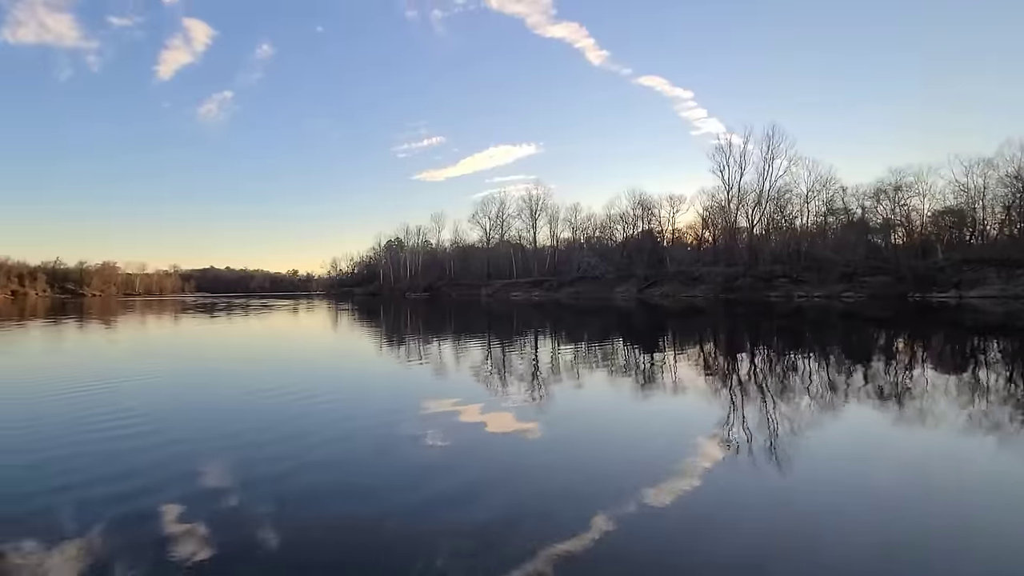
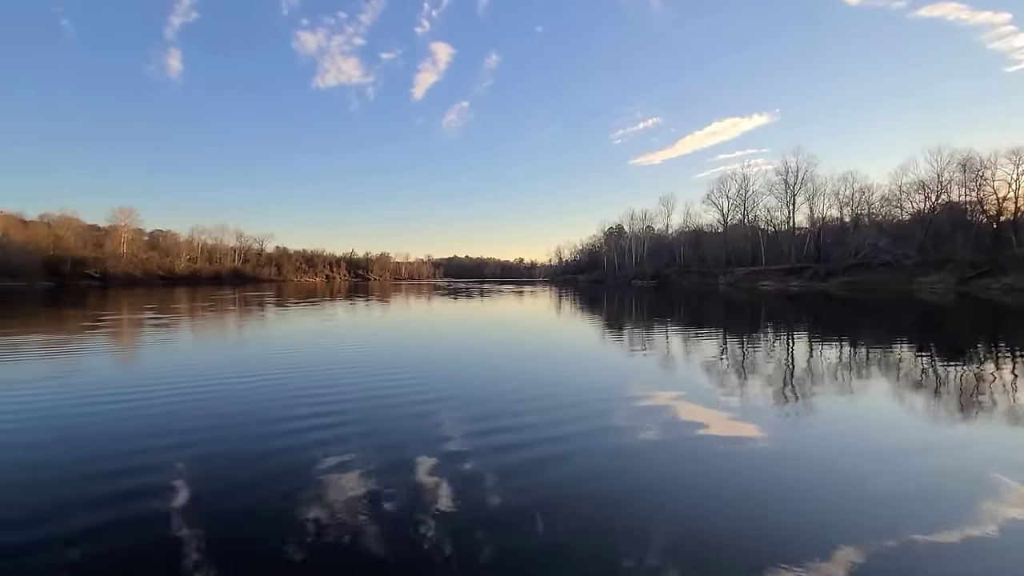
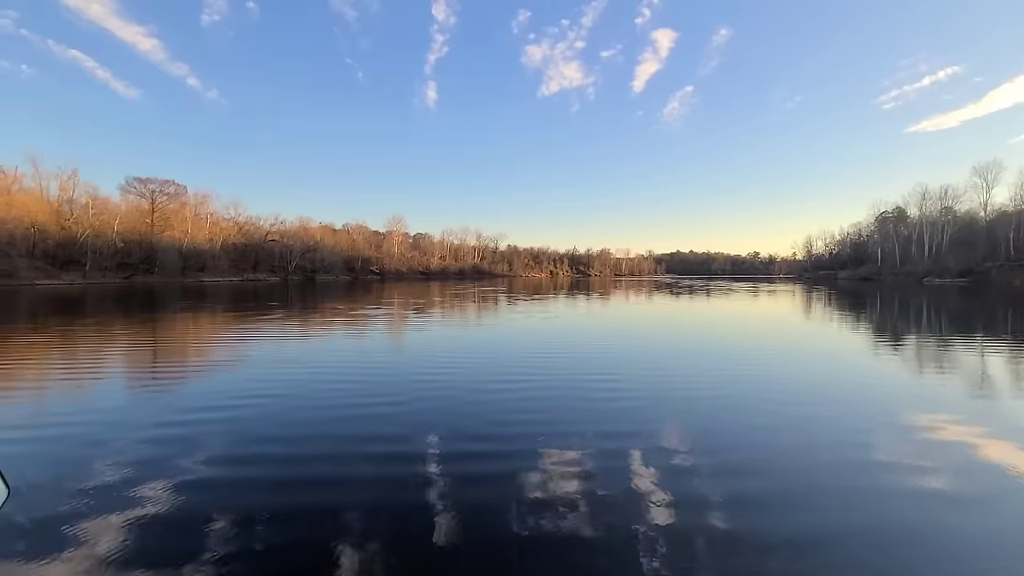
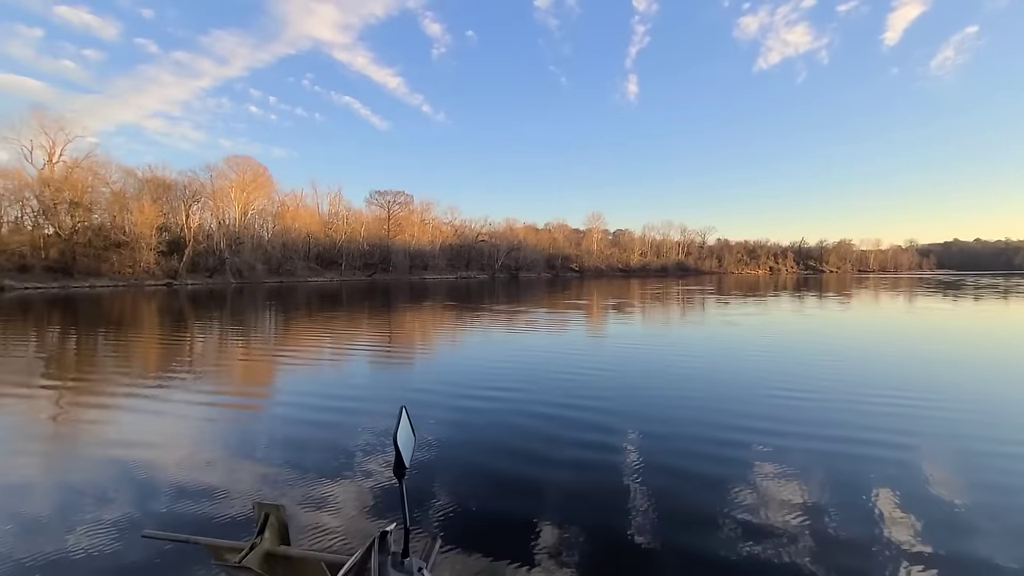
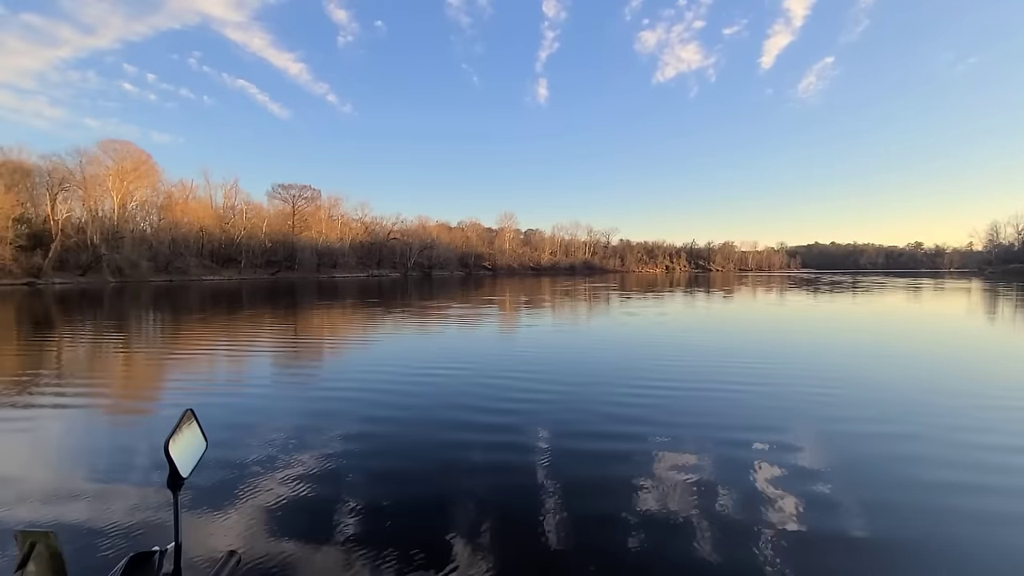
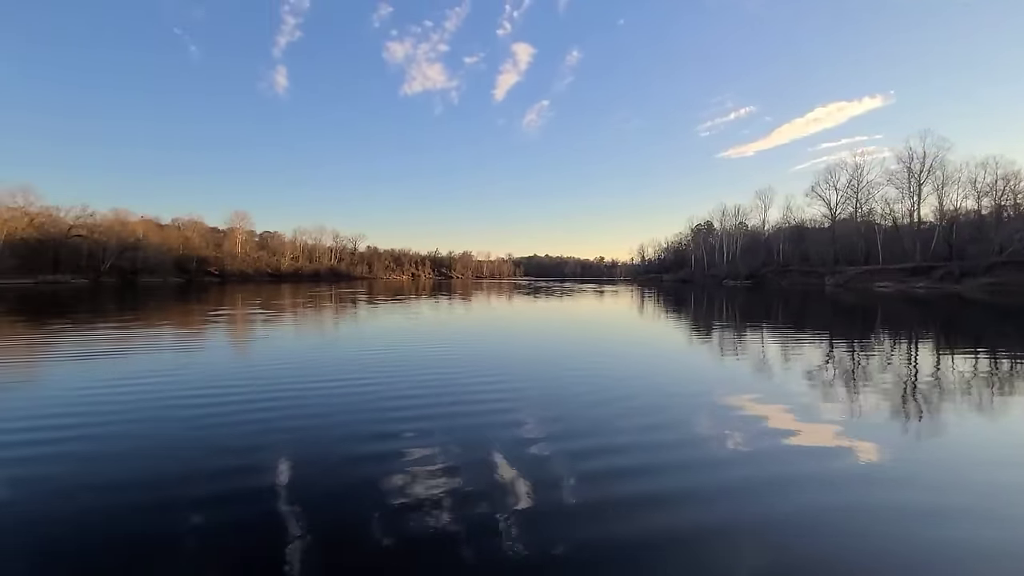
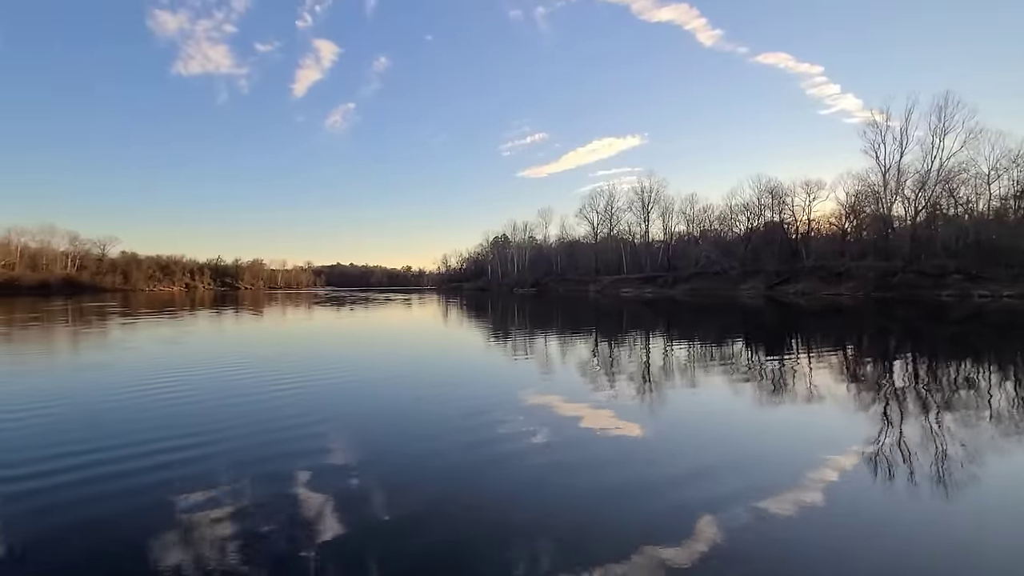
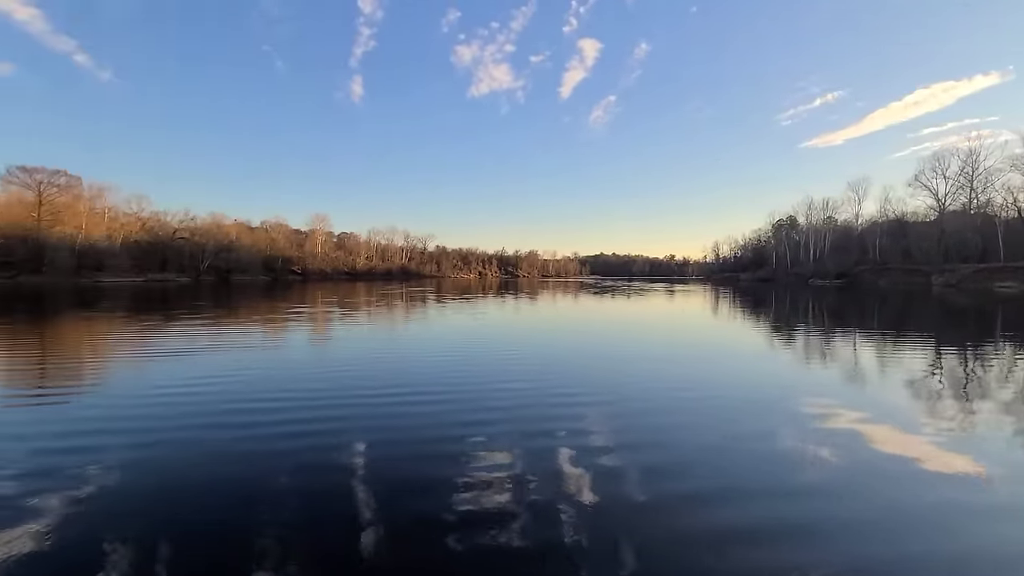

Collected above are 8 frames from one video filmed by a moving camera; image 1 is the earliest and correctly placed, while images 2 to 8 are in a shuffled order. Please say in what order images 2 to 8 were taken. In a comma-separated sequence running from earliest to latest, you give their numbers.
7, 2, 6, 8, 3, 5, 4
